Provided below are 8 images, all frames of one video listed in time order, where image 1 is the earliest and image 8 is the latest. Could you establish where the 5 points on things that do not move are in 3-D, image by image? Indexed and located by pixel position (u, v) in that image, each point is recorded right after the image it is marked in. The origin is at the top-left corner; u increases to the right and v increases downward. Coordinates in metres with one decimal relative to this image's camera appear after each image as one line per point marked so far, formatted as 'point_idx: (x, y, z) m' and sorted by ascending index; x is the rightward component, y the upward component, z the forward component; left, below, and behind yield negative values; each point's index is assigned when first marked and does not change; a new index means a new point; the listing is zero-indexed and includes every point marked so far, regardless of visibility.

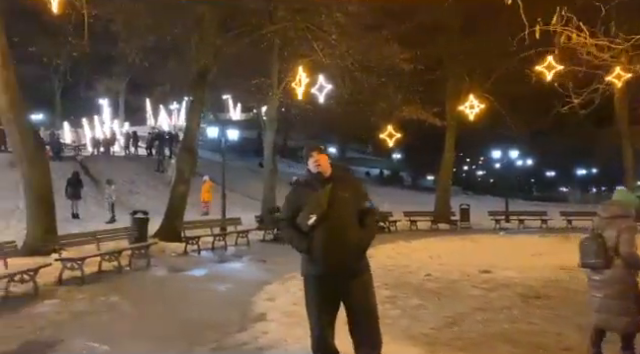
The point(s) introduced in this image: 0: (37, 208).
0: (-7.2, -0.9, +15.2) m
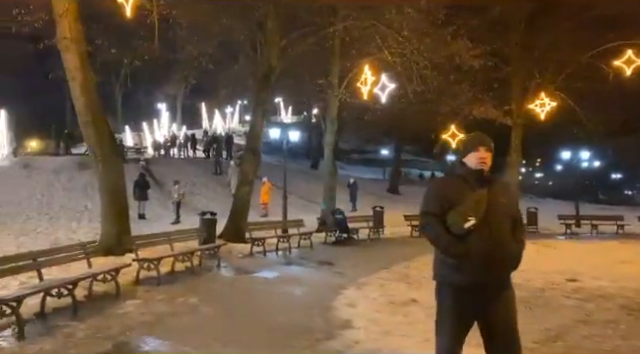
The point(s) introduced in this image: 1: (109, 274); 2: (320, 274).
0: (-5.4, -0.9, +15.5) m
1: (-3.7, -1.7, +10.3) m
2: (0.0, -2.1, +12.8) m
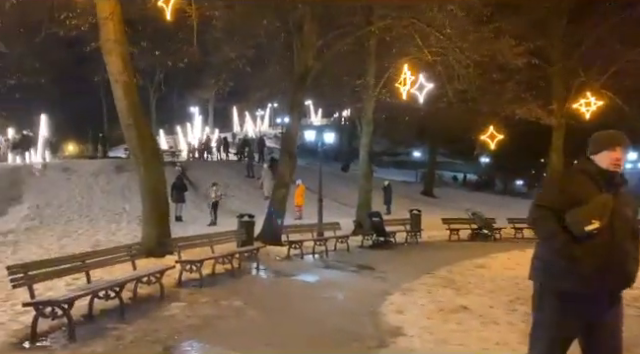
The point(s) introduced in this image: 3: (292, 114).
0: (-4.4, -1.0, +15.6) m
1: (-2.9, -1.7, +10.4) m
2: (+0.9, -2.2, +12.6) m
3: (-1.0, +2.1, +19.1) m
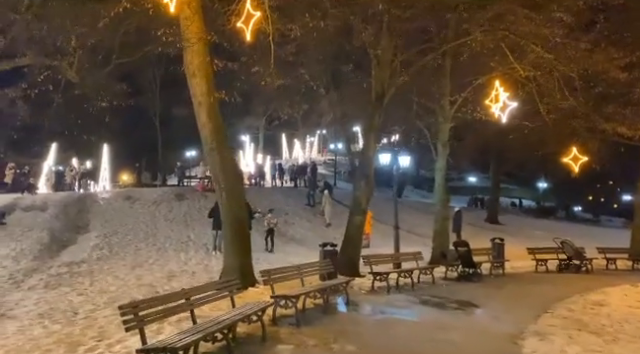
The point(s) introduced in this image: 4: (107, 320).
0: (-2.1, -1.6, +14.8) m
1: (-1.1, -2.2, +9.4) m
2: (+2.9, -2.7, +11.4) m
3: (+1.5, +1.2, +18.2) m
4: (-3.7, -2.5, +10.4) m
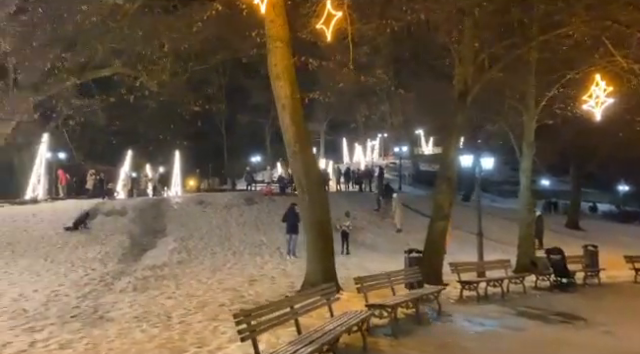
0: (0.0, -1.7, +14.6) m
1: (+0.5, -2.2, +9.1) m
2: (+4.6, -2.7, +10.6) m
3: (+4.0, +1.1, +17.5) m
4: (-2.0, -2.6, +10.3) m
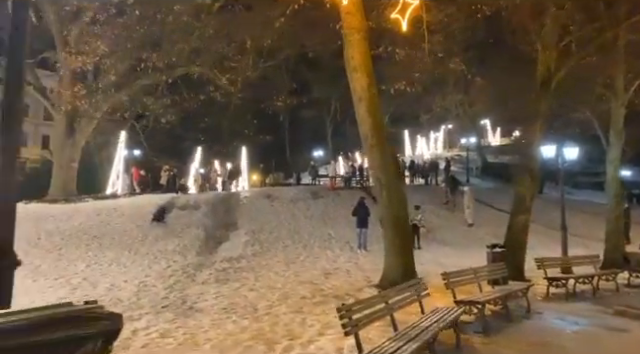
0: (+2.0, -1.6, +14.4) m
1: (+1.8, -2.1, +8.9) m
2: (+6.1, -2.5, +9.9) m
3: (+6.2, +1.4, +16.9) m
4: (-0.5, -2.4, +10.4) m
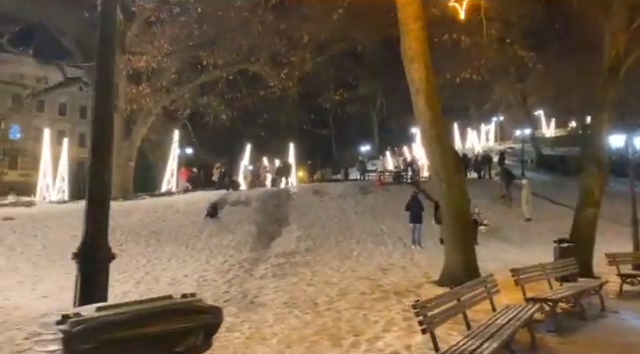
0: (+3.3, -1.4, +14.0) m
1: (+2.8, -2.0, +8.5) m
2: (+7.1, -2.4, +9.2) m
3: (+7.7, +1.6, +16.1) m
4: (+0.6, -2.3, +10.2) m
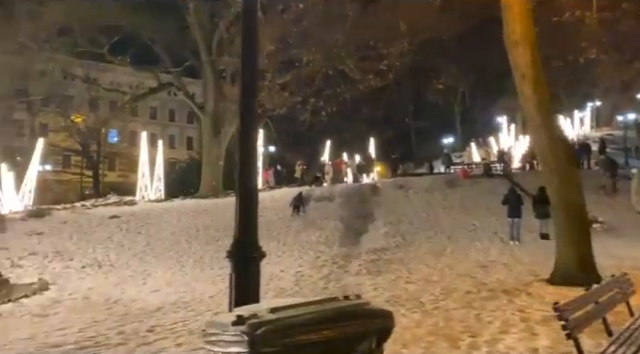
0: (+5.6, -1.2, +13.0) m
1: (+4.3, -1.8, +7.6) m
2: (+8.7, -2.1, +7.7) m
3: (+10.1, +1.9, +14.5) m
4: (+2.3, -2.2, +9.6) m
